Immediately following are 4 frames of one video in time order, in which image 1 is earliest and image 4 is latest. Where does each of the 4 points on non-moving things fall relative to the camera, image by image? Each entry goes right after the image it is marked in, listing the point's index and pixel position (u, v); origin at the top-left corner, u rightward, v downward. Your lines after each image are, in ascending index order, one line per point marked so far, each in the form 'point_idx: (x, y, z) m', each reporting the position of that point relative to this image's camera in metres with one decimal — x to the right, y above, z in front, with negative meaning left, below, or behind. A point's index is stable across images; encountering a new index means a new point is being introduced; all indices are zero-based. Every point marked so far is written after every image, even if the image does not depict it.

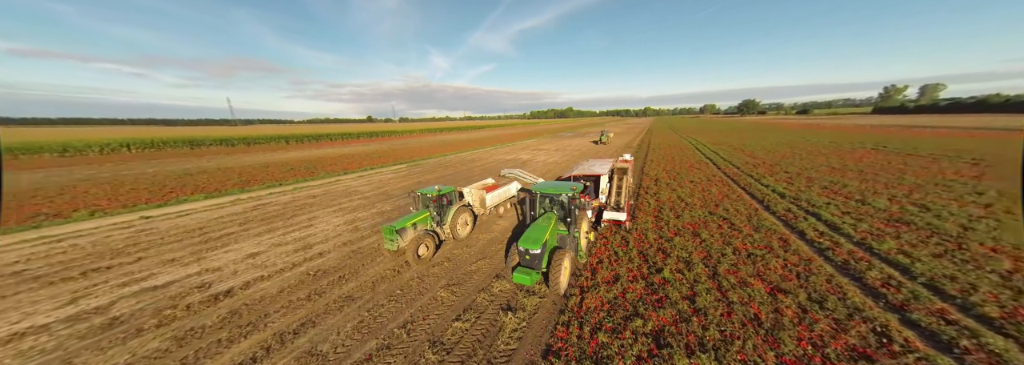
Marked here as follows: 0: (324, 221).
0: (-8.6, -1.8, +10.7) m
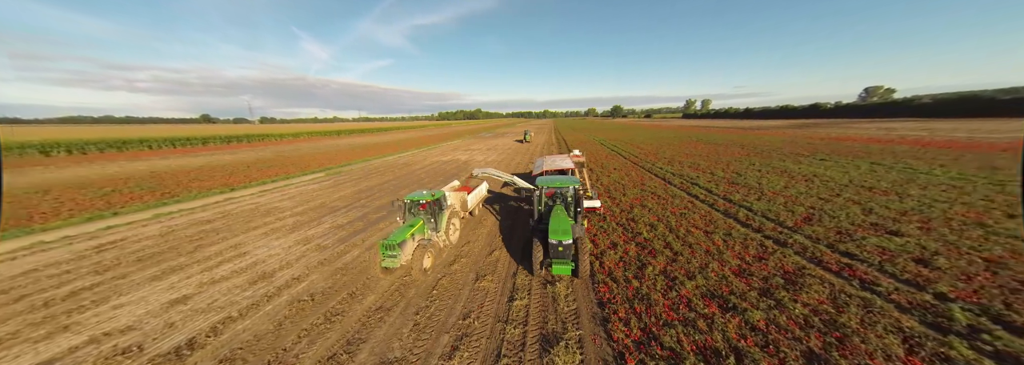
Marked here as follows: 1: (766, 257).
0: (-9.0, -2.3, +8.4) m
1: (+7.4, -2.2, +6.8) m
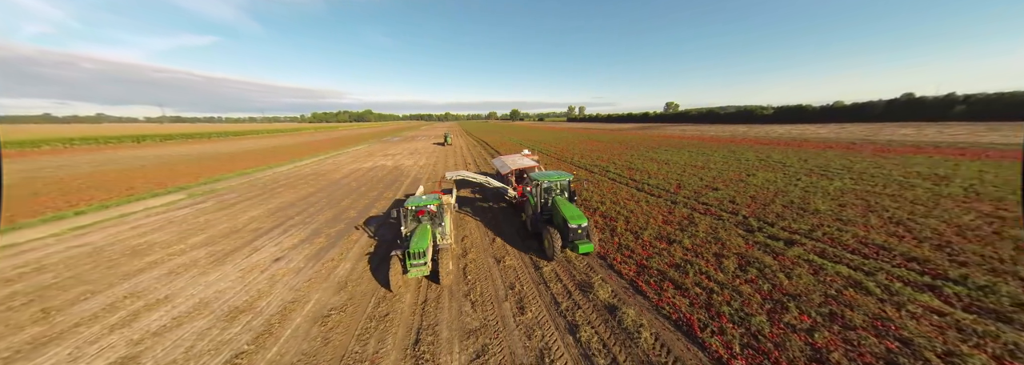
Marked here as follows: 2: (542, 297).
0: (-8.7, -2.8, +6.3) m
1: (+7.1, -1.3, +10.3) m
2: (+0.7, -2.7, +5.4) m
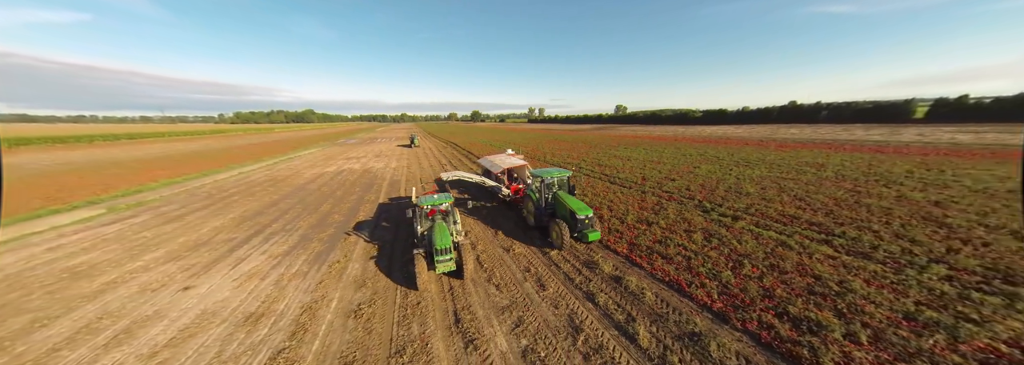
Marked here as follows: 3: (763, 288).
0: (-8.3, -2.9, +5.8) m
1: (+6.8, -0.9, +11.9) m
2: (+1.1, -2.5, +6.1) m
3: (+5.4, -2.3, +5.0) m
